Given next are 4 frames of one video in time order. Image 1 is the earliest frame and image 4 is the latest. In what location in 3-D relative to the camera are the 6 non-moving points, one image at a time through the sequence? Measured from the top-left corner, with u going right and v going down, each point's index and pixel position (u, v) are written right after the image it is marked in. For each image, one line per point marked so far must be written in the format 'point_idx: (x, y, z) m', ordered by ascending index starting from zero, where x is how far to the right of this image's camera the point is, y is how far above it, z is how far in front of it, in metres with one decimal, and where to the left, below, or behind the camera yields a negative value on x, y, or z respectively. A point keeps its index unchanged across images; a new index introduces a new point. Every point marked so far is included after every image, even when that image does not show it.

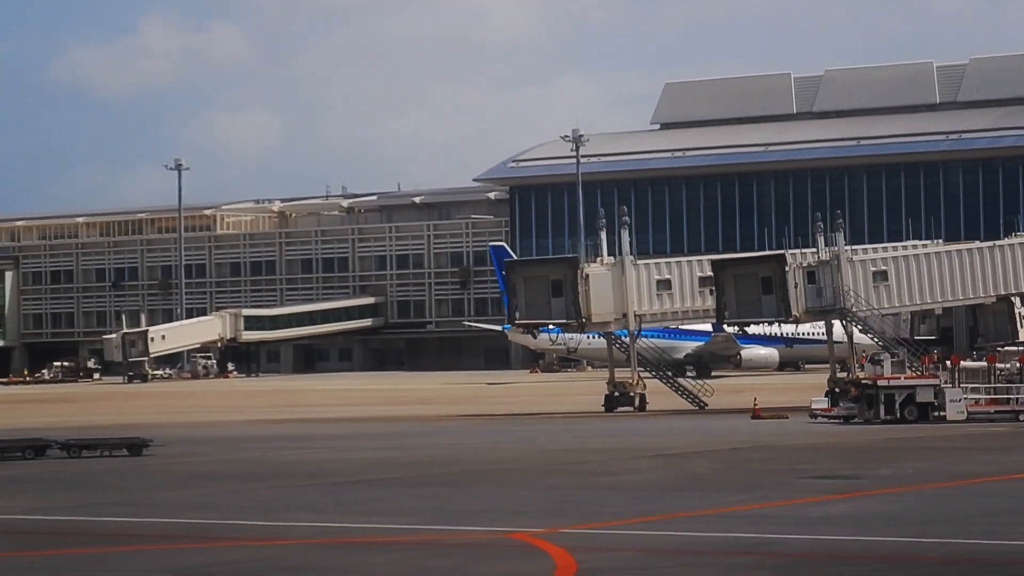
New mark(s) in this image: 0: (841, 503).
0: (+4.6, -3.0, +19.0) m
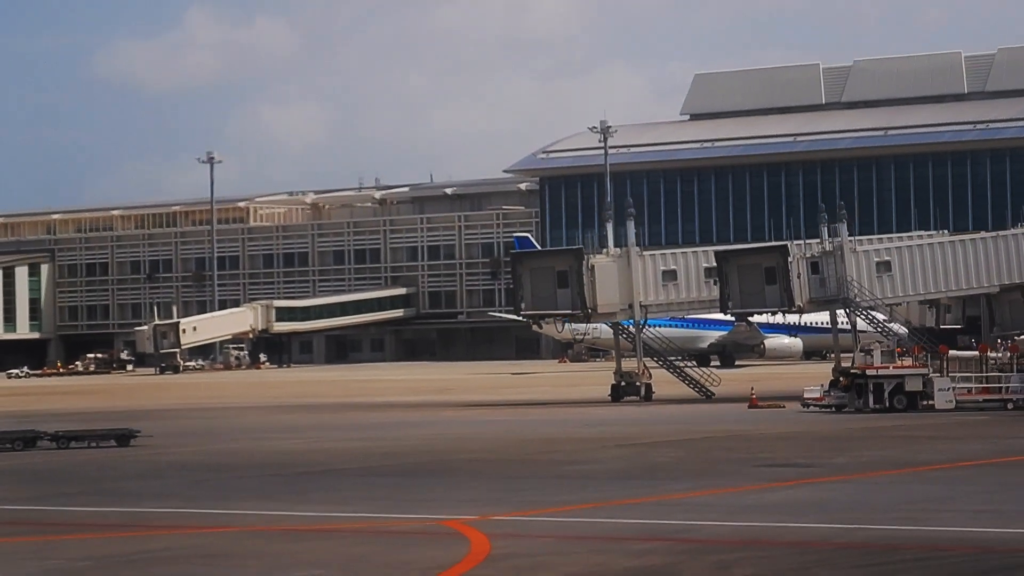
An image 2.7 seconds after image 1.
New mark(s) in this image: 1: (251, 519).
0: (+3.8, -2.9, +19.4) m
1: (-3.2, -2.9, +16.9) m
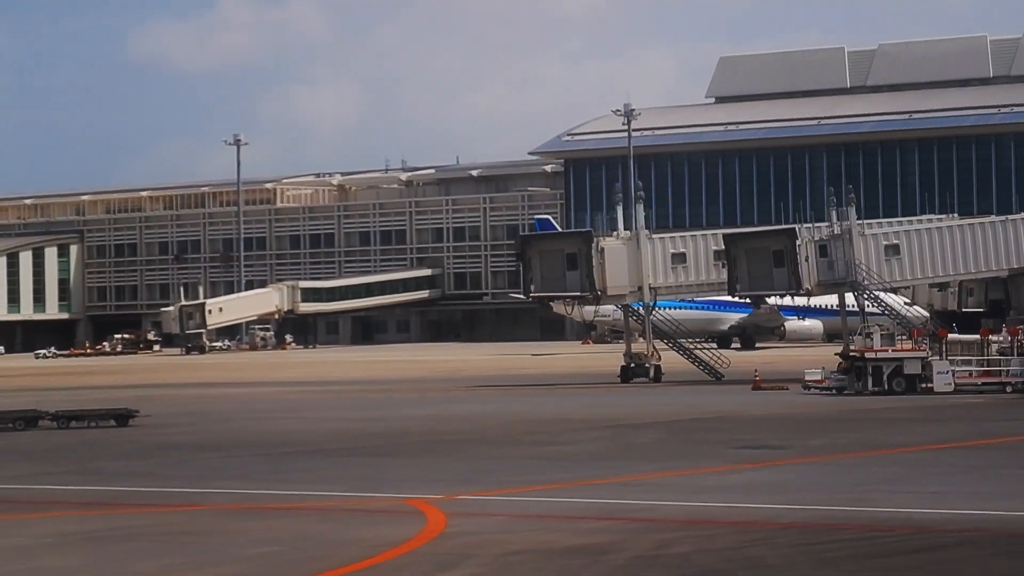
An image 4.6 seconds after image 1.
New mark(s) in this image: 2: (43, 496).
0: (+3.4, -2.6, +19.8) m
1: (-3.7, -2.7, +17.4) m
2: (-6.1, -2.7, +17.7) m
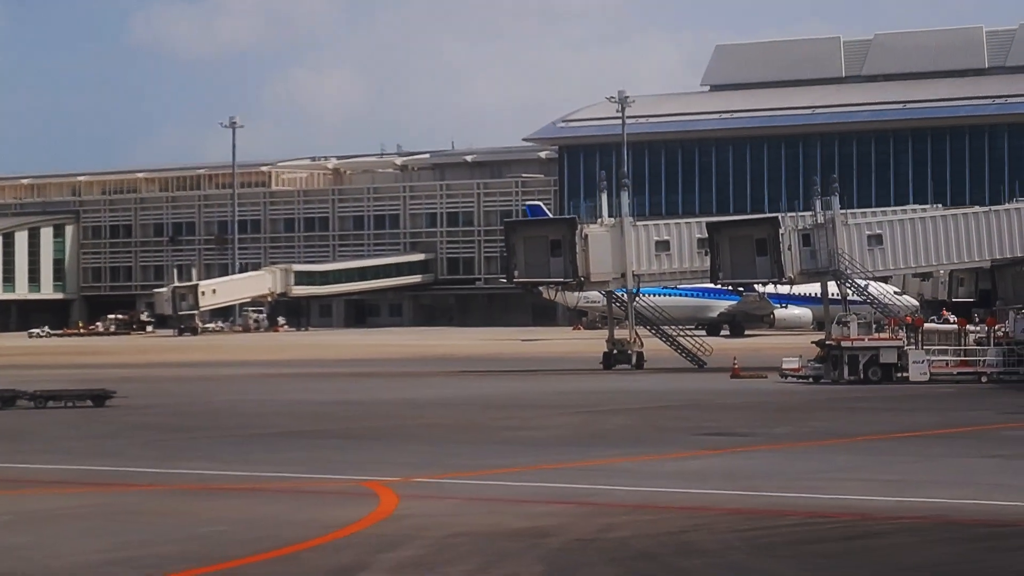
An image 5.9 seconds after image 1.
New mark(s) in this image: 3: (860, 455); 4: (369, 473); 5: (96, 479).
0: (+2.8, -2.5, +20.0) m
1: (-4.3, -2.4, +17.6) m
2: (-6.7, -2.4, +17.9) m
3: (+5.1, -2.4, +20.0) m
4: (-2.0, -2.6, +19.0) m
5: (-5.3, -2.4, +17.5) m
